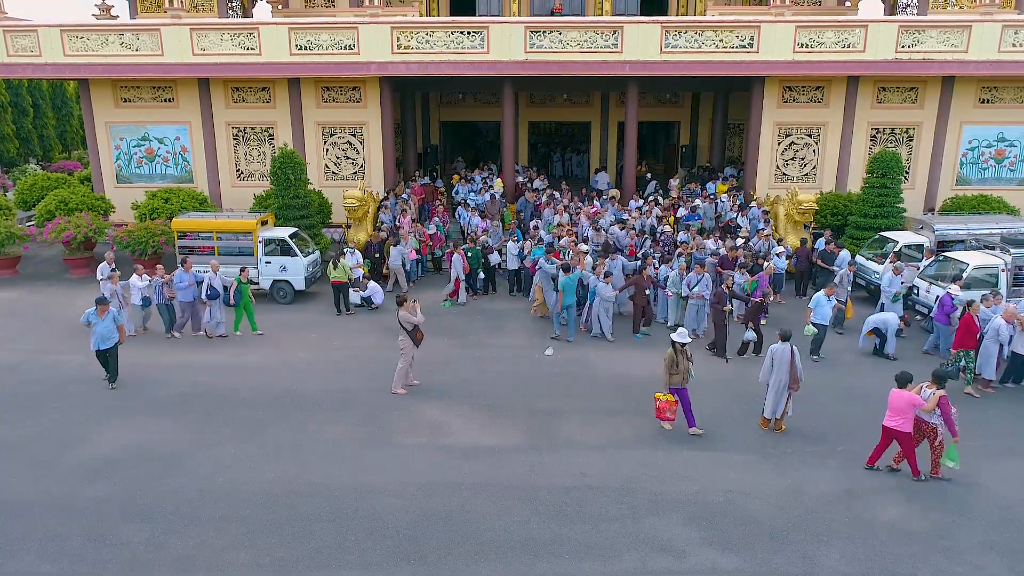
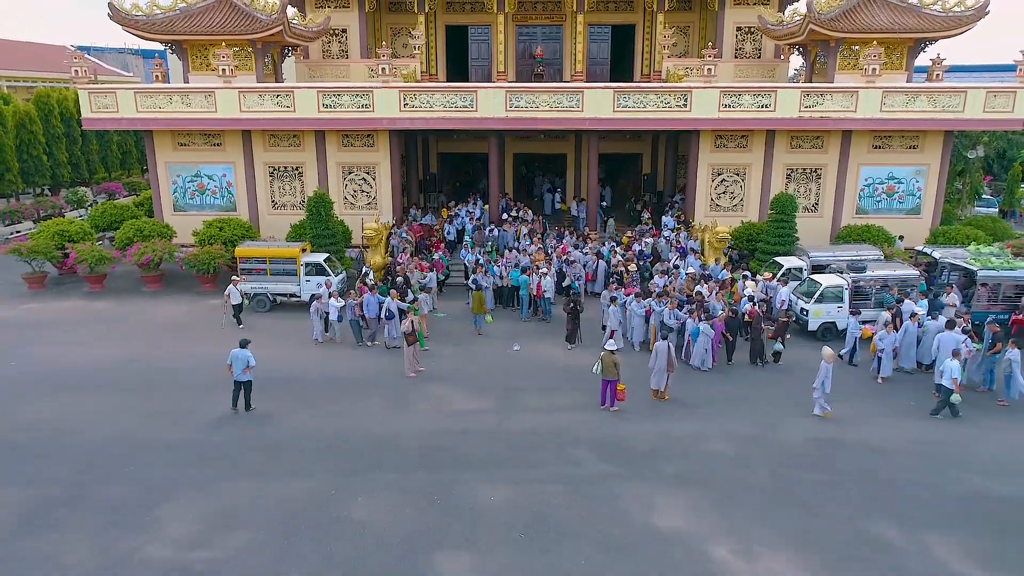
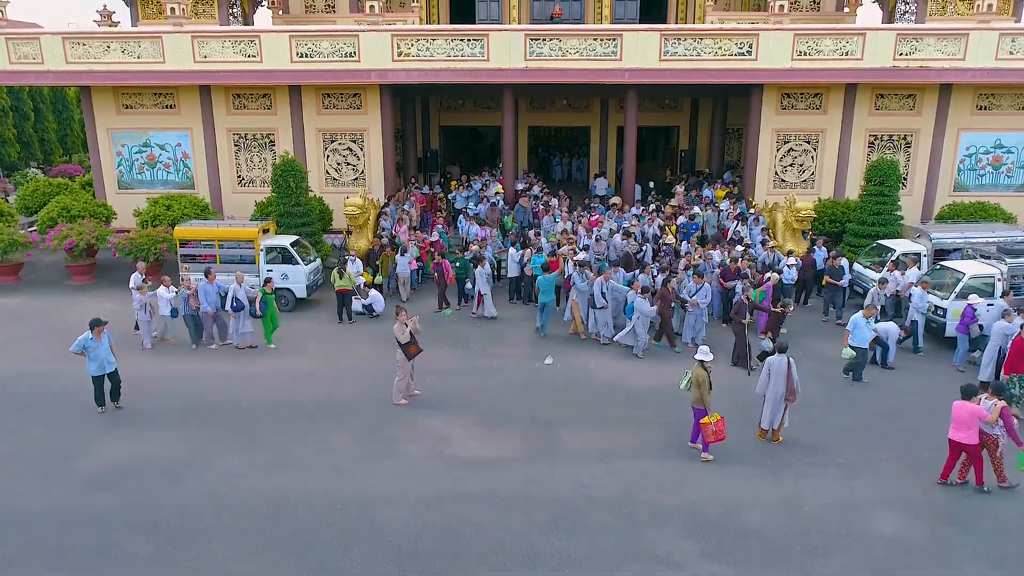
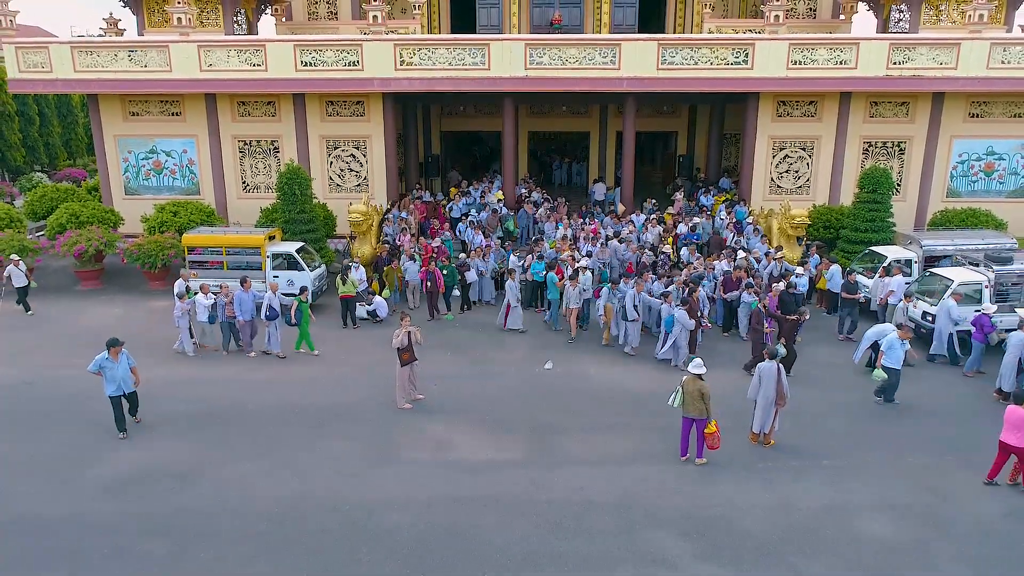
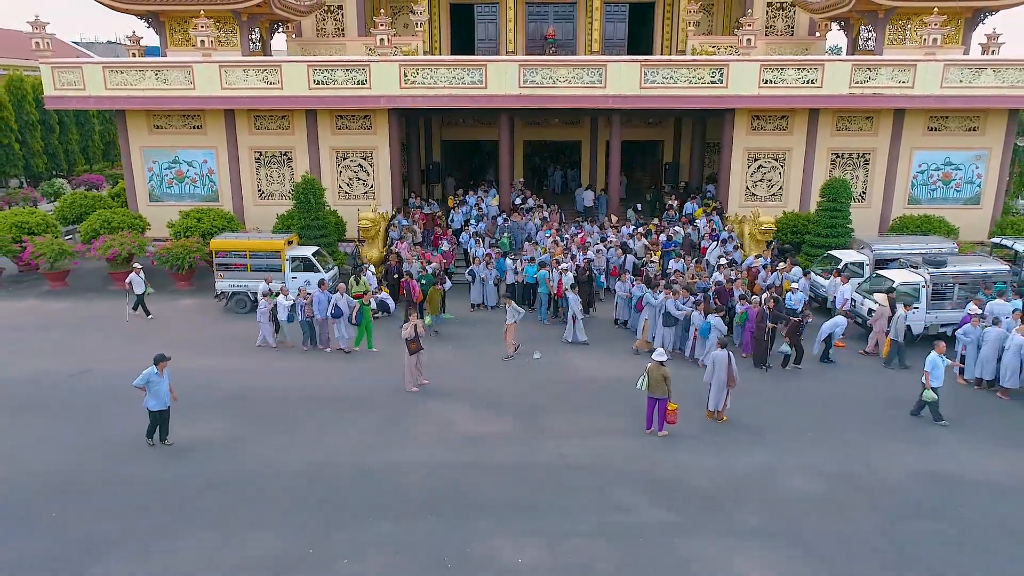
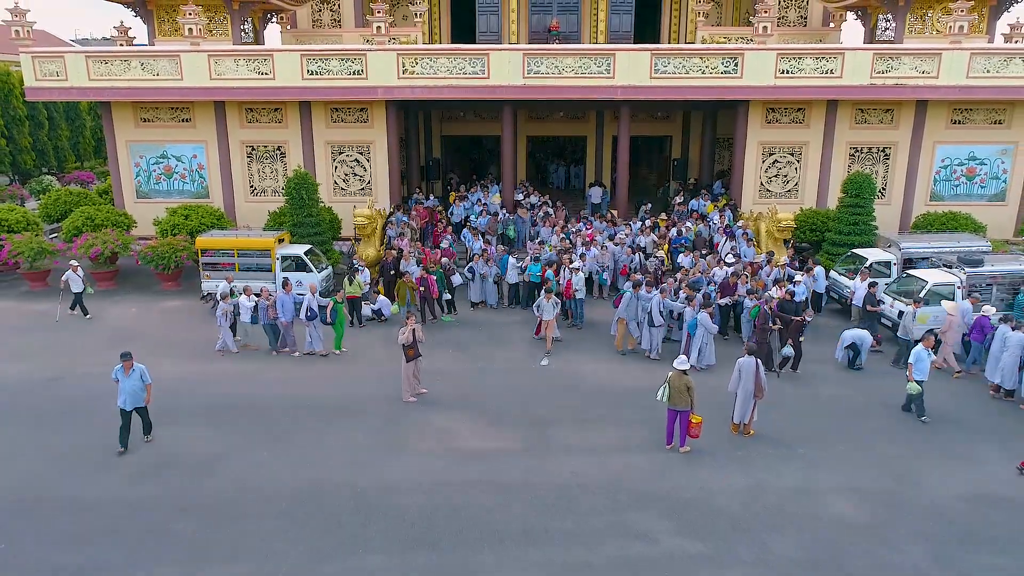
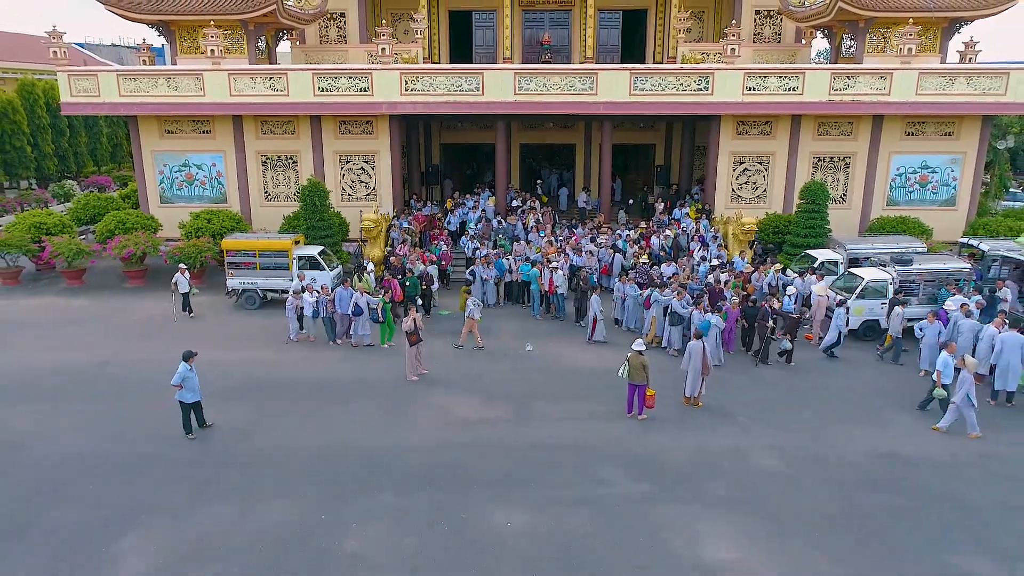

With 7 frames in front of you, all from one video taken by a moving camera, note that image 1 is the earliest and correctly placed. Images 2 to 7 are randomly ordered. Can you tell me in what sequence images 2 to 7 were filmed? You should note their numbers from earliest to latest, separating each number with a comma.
3, 4, 6, 5, 7, 2
